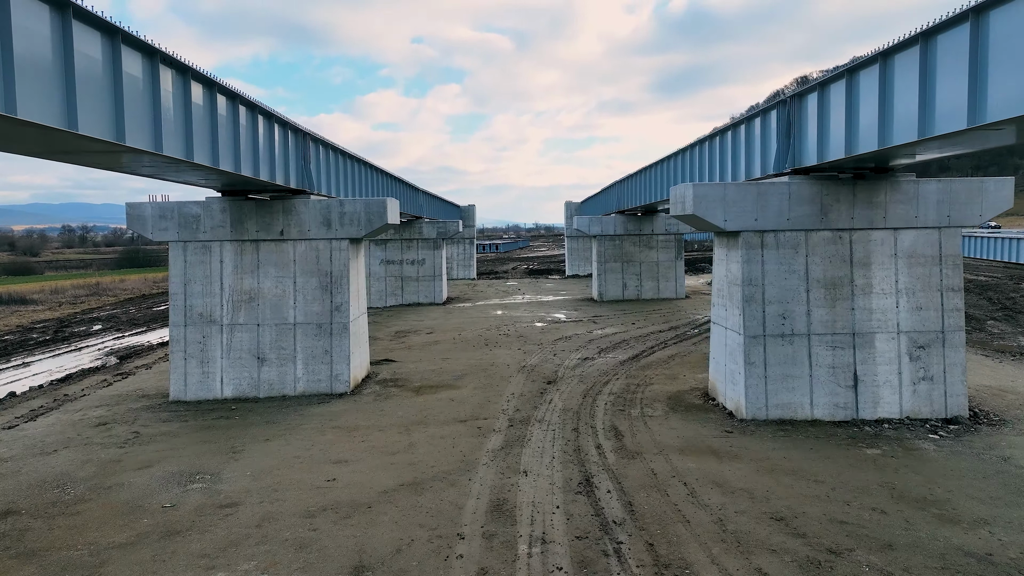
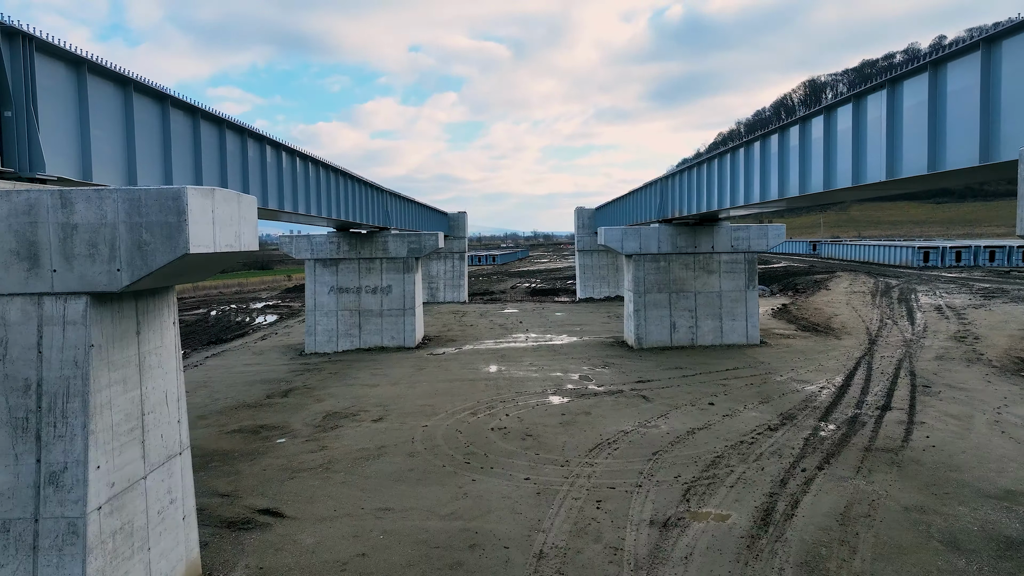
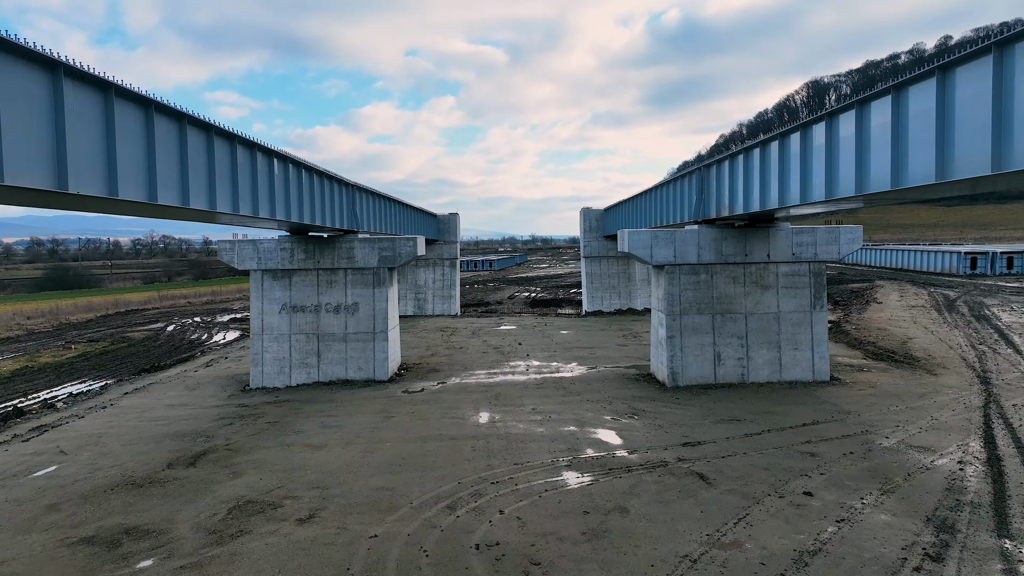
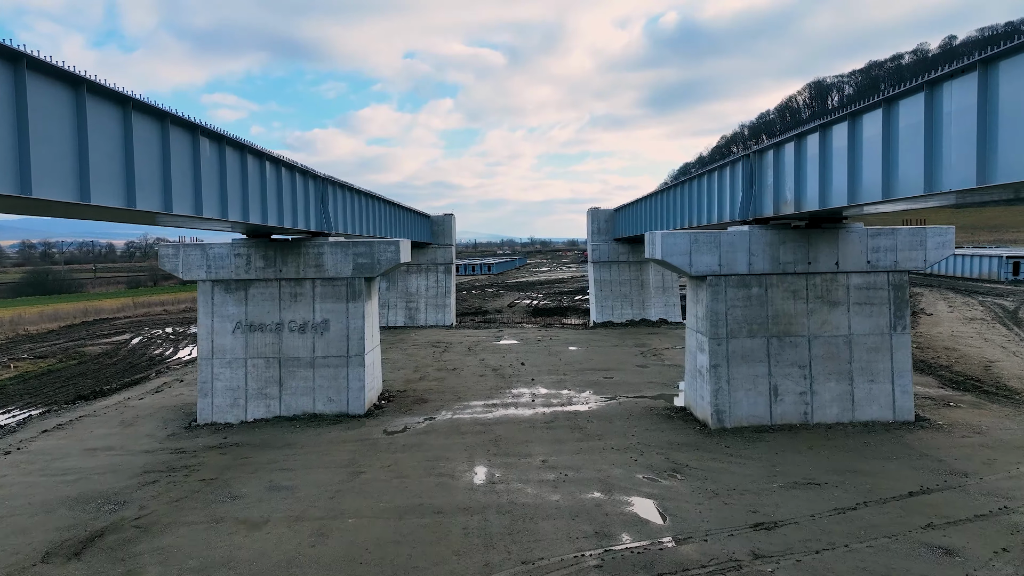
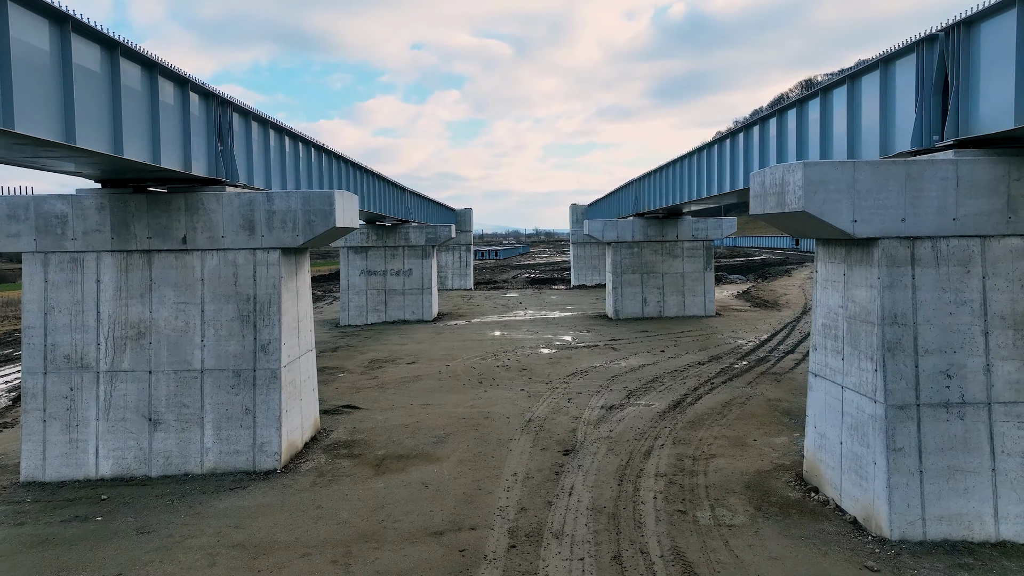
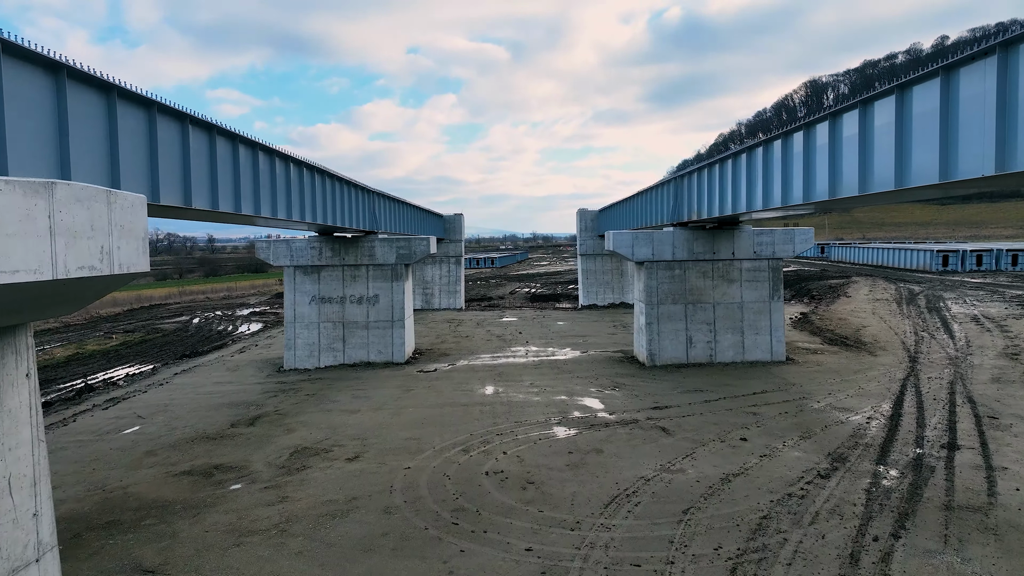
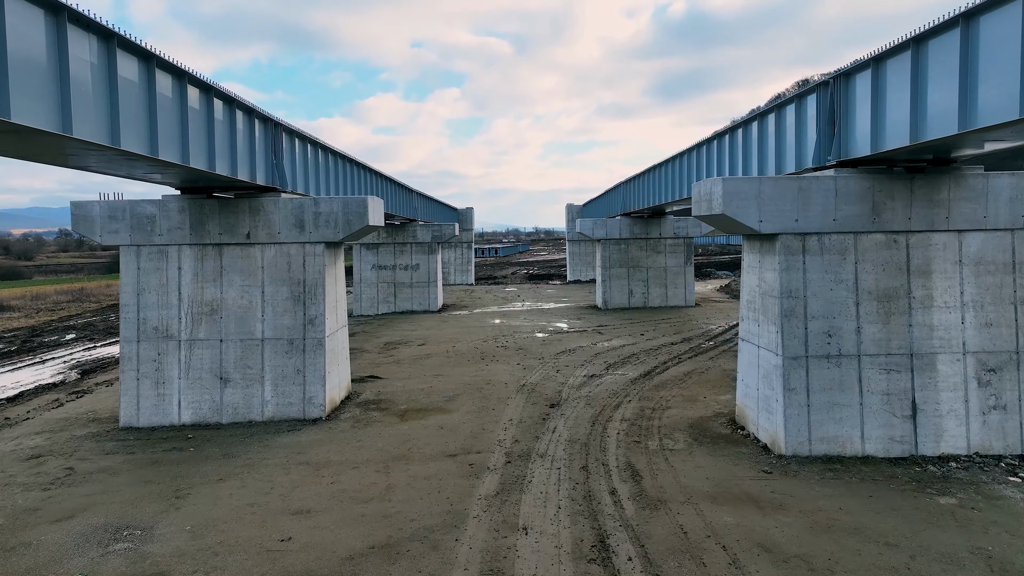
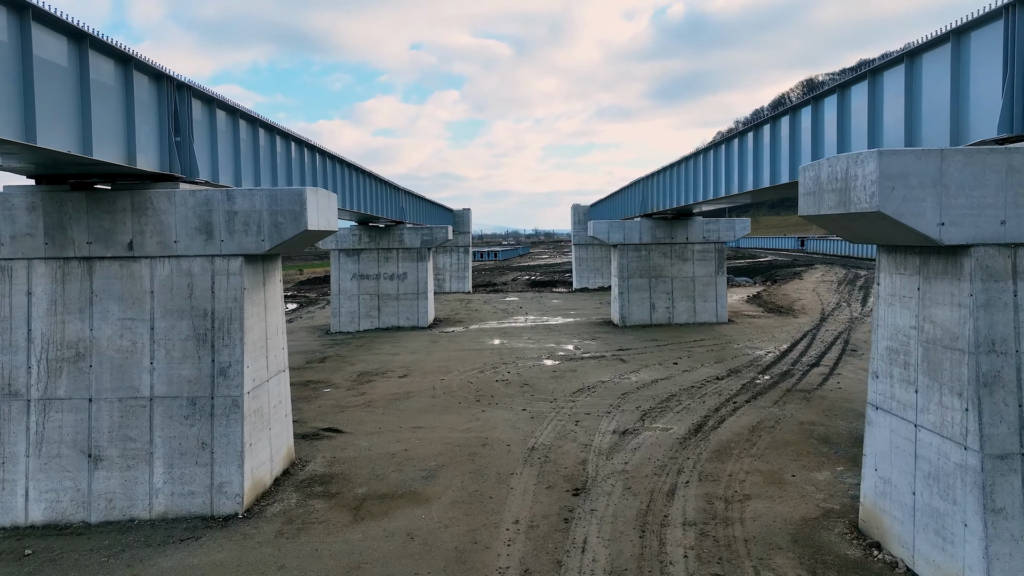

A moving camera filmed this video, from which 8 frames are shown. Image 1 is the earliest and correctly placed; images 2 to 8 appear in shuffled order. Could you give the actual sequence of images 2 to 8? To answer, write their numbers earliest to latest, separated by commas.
7, 5, 8, 2, 6, 3, 4
